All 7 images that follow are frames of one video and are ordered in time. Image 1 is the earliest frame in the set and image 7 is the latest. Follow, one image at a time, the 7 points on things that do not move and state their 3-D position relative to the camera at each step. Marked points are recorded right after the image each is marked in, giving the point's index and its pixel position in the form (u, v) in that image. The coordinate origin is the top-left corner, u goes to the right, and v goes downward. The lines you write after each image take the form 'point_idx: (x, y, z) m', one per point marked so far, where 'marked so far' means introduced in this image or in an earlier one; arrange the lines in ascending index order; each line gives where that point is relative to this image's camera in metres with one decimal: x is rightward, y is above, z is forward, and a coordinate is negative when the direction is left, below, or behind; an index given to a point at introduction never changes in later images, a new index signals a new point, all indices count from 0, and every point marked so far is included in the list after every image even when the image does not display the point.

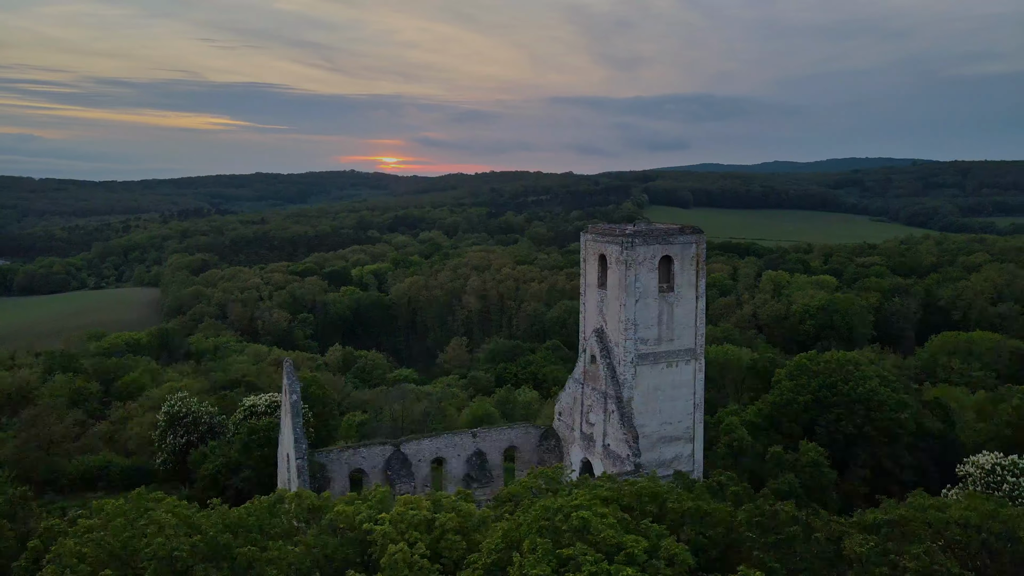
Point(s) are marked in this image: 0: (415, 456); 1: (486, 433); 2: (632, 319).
0: (-2.2, -3.8, +16.5) m
1: (-0.6, -3.4, +17.2) m
2: (+2.4, -0.6, +15.1) m
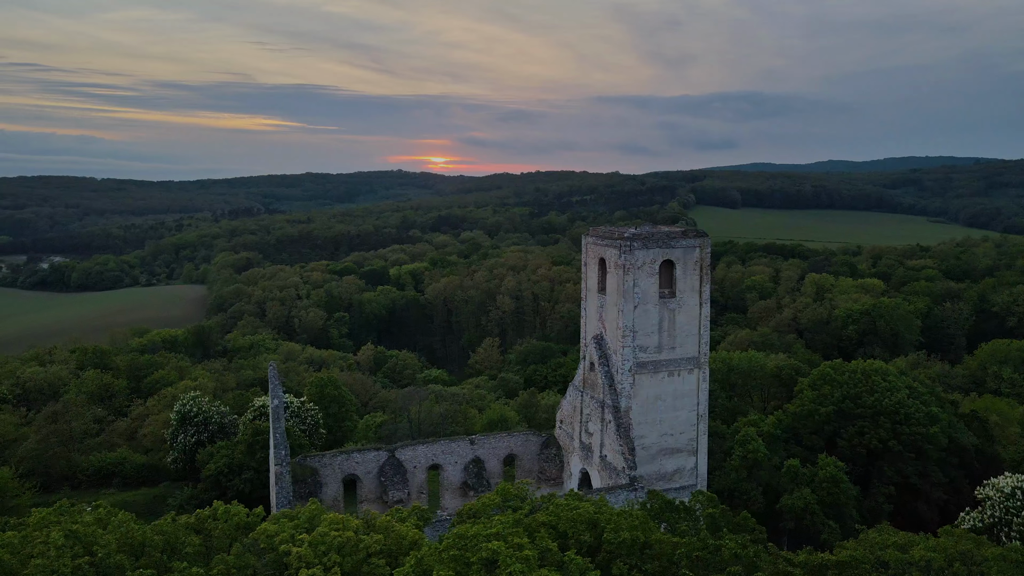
0: (-2.2, -3.8, +16.2) m
1: (-0.7, -3.5, +16.8) m
2: (+2.3, -0.8, +14.5) m
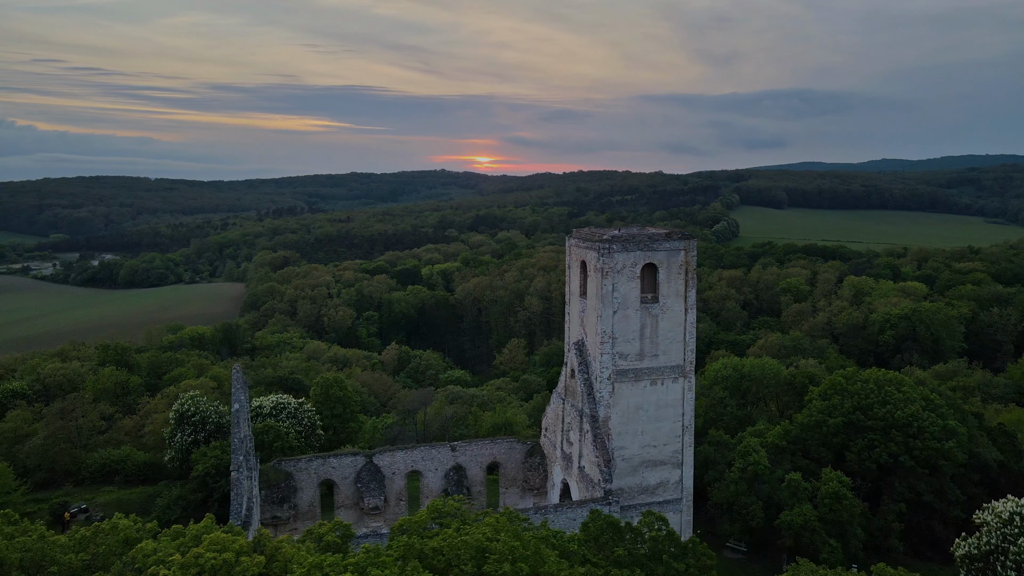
0: (-2.7, -3.9, +15.9) m
1: (-1.0, -3.5, +16.4) m
2: (+1.8, -0.8, +13.9) m
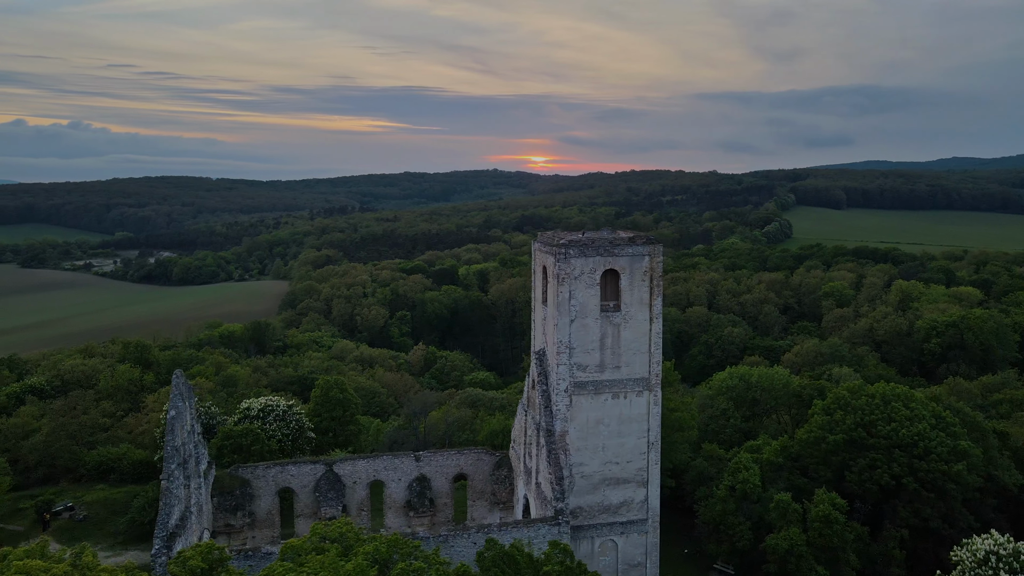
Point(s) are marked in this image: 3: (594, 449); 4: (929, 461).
0: (-3.4, -4.0, +15.4) m
1: (-1.7, -3.6, +15.8) m
2: (+0.9, -1.0, +13.2) m
3: (+1.5, -3.0, +13.5) m
4: (+9.5, -4.0, +16.9) m
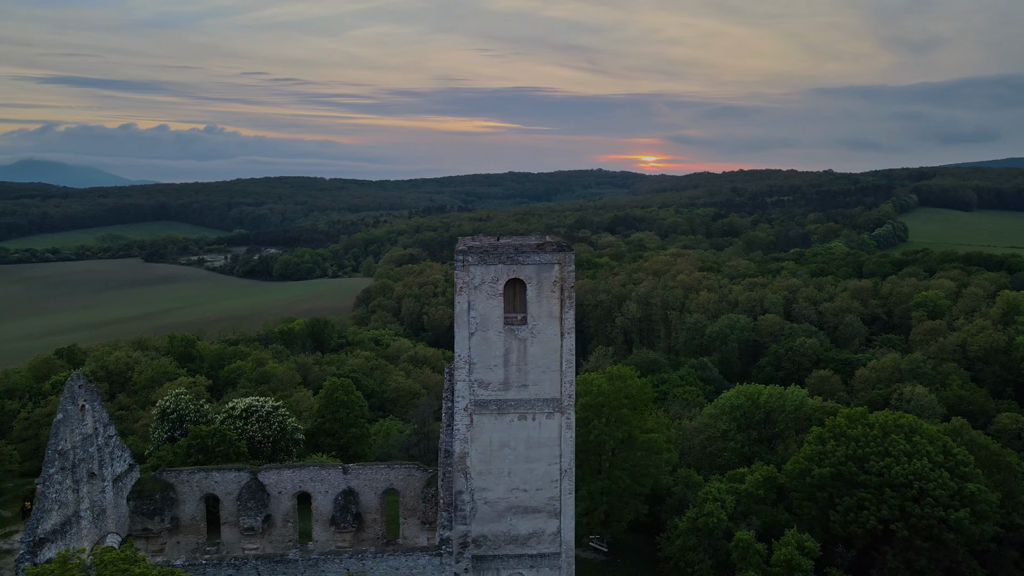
0: (-4.8, -4.0, +15.0) m
1: (-3.1, -3.7, +15.2) m
2: (-0.8, -1.1, +12.1) m
3: (-0.2, -3.1, +12.4) m
4: (+8.2, -4.3, +14.6) m
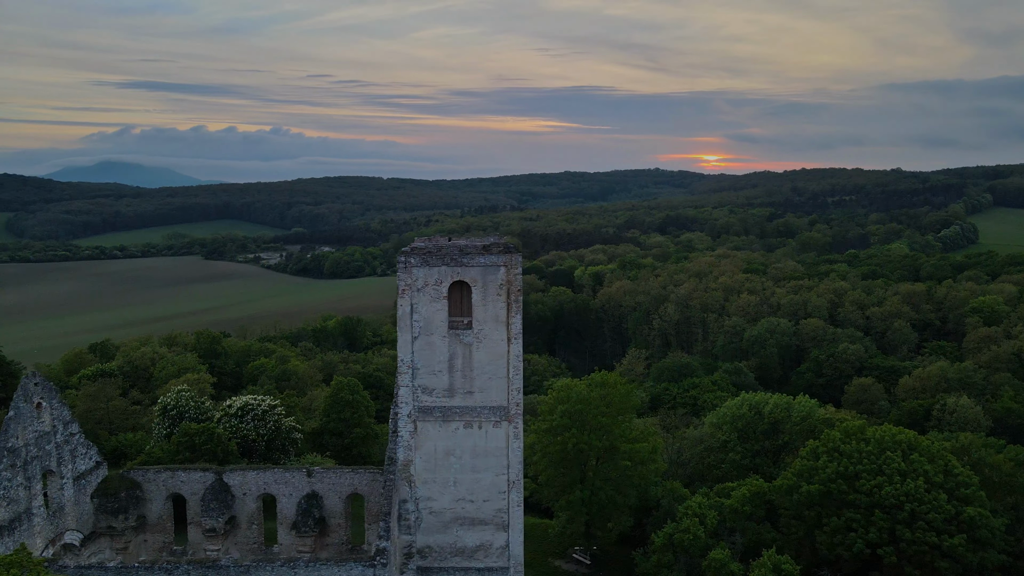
0: (-5.5, -4.0, +14.9) m
1: (-3.8, -3.7, +14.9) m
2: (-1.7, -1.2, +11.7) m
3: (-1.1, -3.2, +12.0) m
4: (+7.4, -4.4, +13.6) m
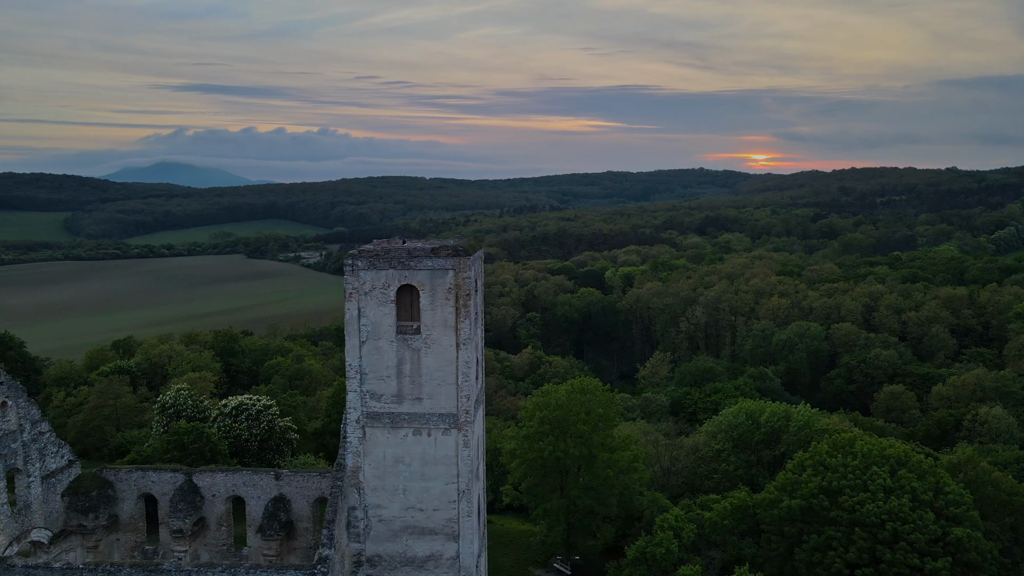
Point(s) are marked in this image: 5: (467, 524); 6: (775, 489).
0: (-6.1, -4.1, +14.9) m
1: (-4.4, -3.8, +14.8) m
2: (-2.4, -1.2, +11.5) m
3: (-1.9, -3.2, +11.7) m
4: (+6.7, -4.6, +12.8) m
5: (-0.6, -3.8, +11.7) m
6: (+5.4, -4.1, +15.0) m
